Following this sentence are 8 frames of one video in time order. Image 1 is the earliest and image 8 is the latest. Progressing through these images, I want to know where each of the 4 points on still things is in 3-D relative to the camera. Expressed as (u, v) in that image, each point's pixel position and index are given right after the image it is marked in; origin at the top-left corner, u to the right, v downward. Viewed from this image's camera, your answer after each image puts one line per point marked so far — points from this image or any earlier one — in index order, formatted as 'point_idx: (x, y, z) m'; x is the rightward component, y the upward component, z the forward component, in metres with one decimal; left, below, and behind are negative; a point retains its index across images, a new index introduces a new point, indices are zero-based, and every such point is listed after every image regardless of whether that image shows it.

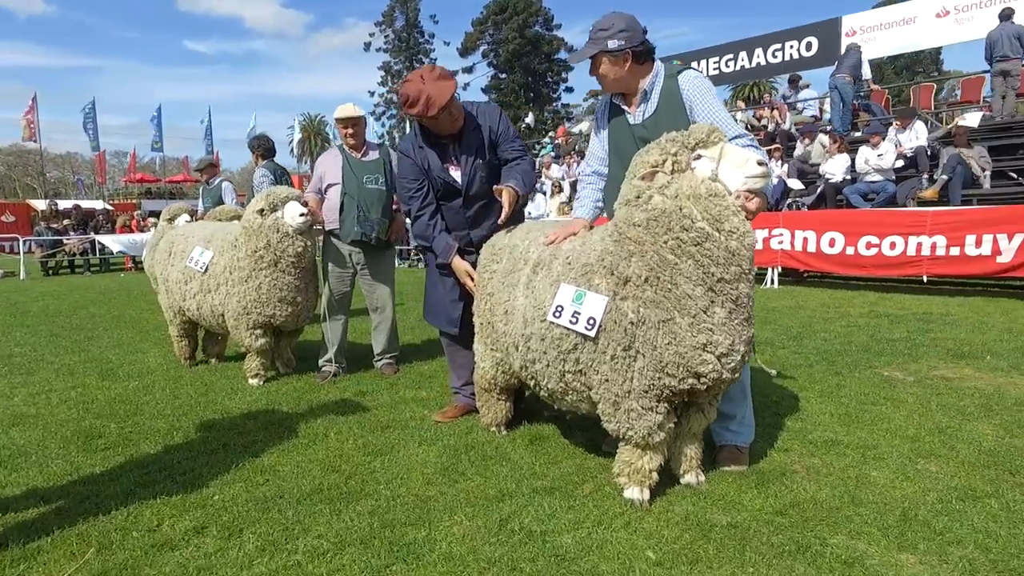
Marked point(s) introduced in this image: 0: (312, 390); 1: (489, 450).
0: (-1.8, -0.9, +6.0) m
1: (-0.1, -1.1, +4.4) m
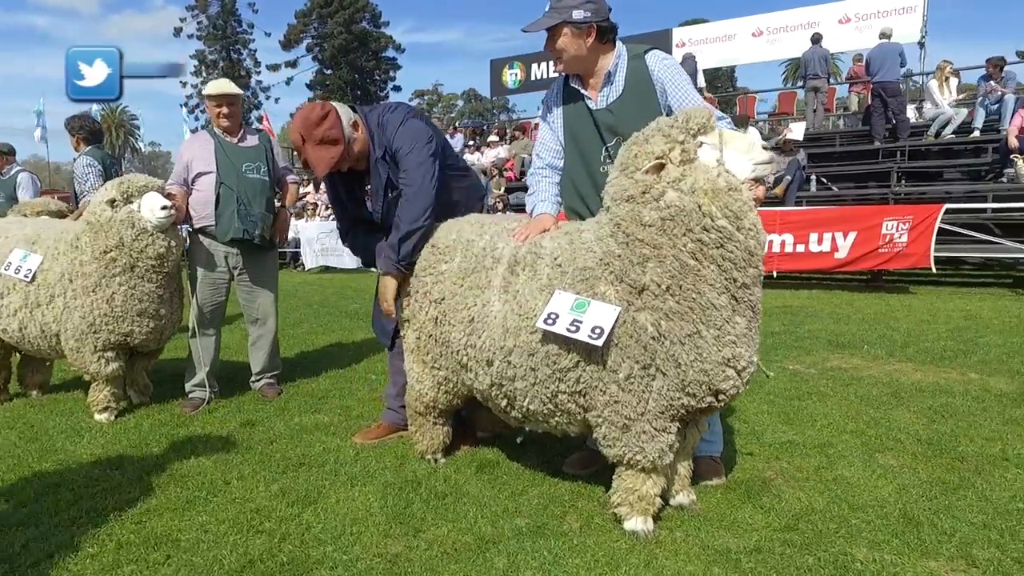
0: (-2.5, -1.0, +4.9) m
1: (-0.4, -1.1, +3.7) m
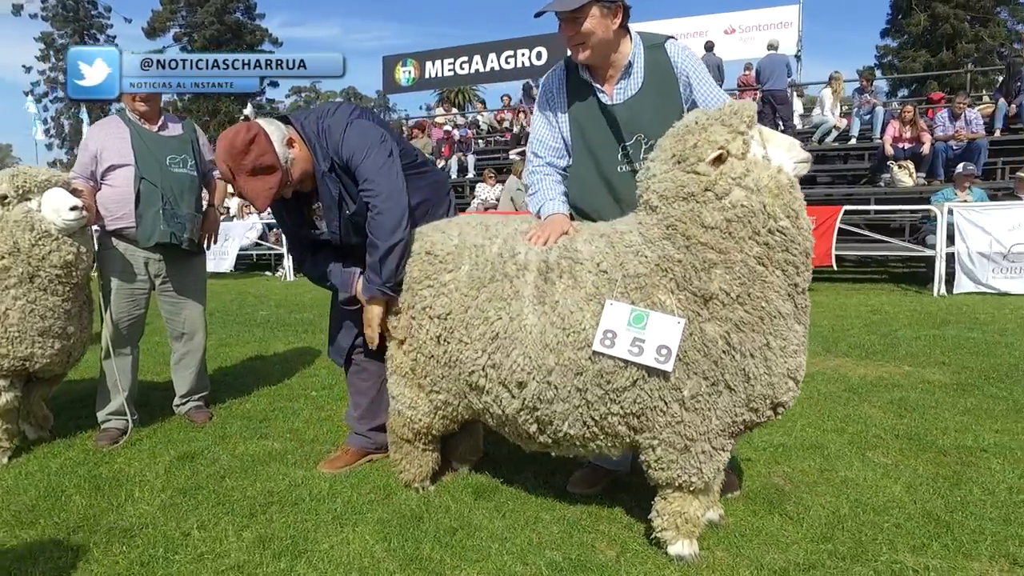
0: (-2.6, -1.1, +4.2) m
1: (-0.4, -1.1, +3.3) m
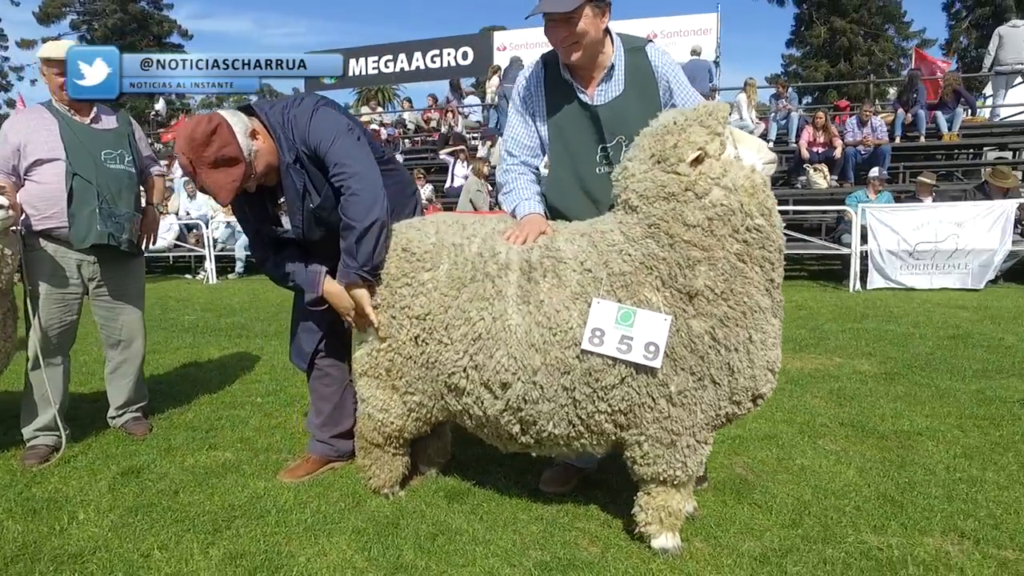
0: (-2.8, -1.1, +3.9) m
1: (-0.5, -1.1, +3.3) m
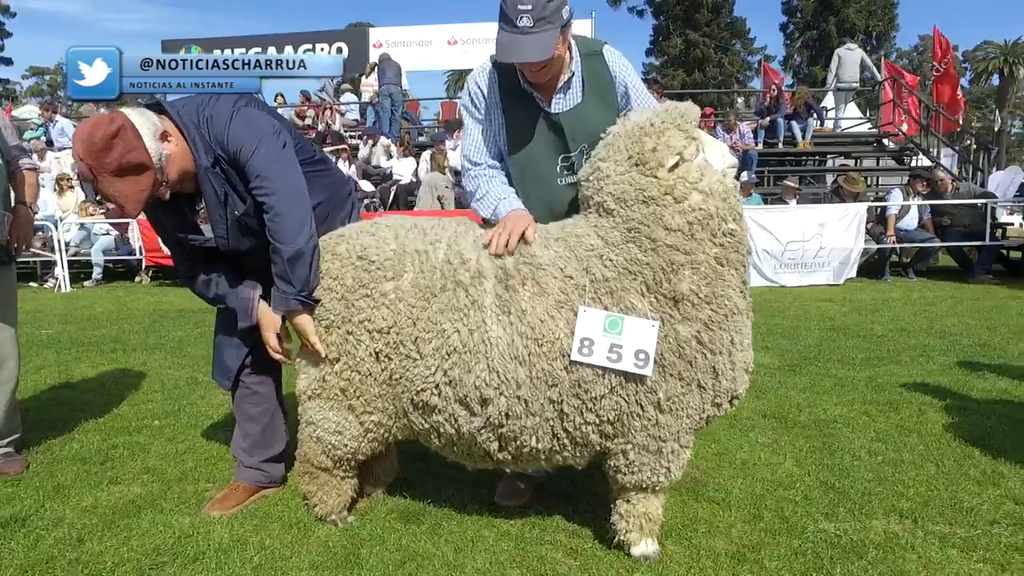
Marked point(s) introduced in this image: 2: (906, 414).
0: (-3.0, -1.2, +3.2) m
1: (-0.6, -1.2, +3.0) m
2: (+2.8, -0.9, +4.7) m
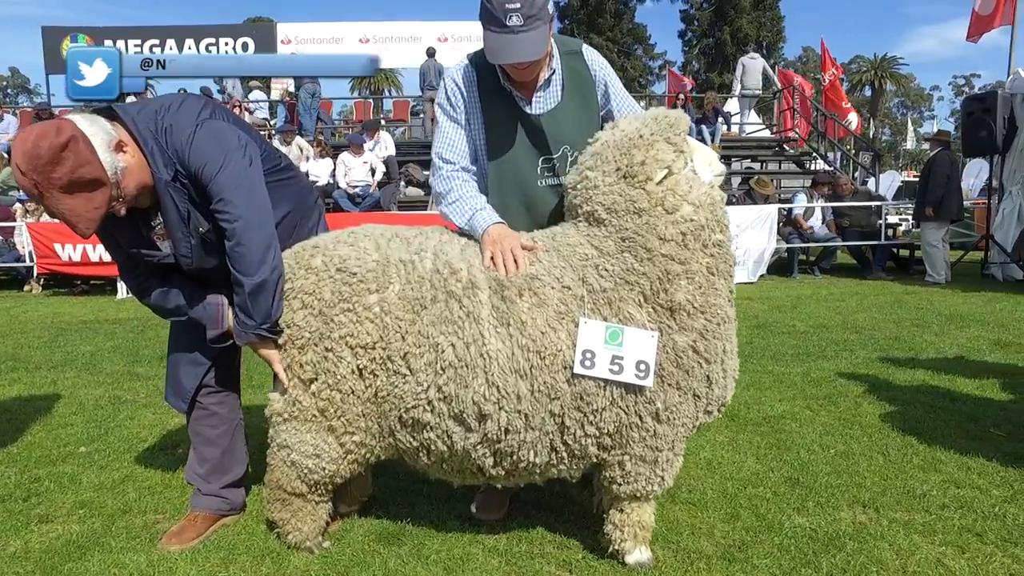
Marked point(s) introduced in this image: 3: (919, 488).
0: (-3.0, -1.3, +2.7) m
1: (-0.6, -1.2, +2.9) m
2: (+2.5, -0.9, +5.0) m
3: (+2.2, -1.1, +3.5) m
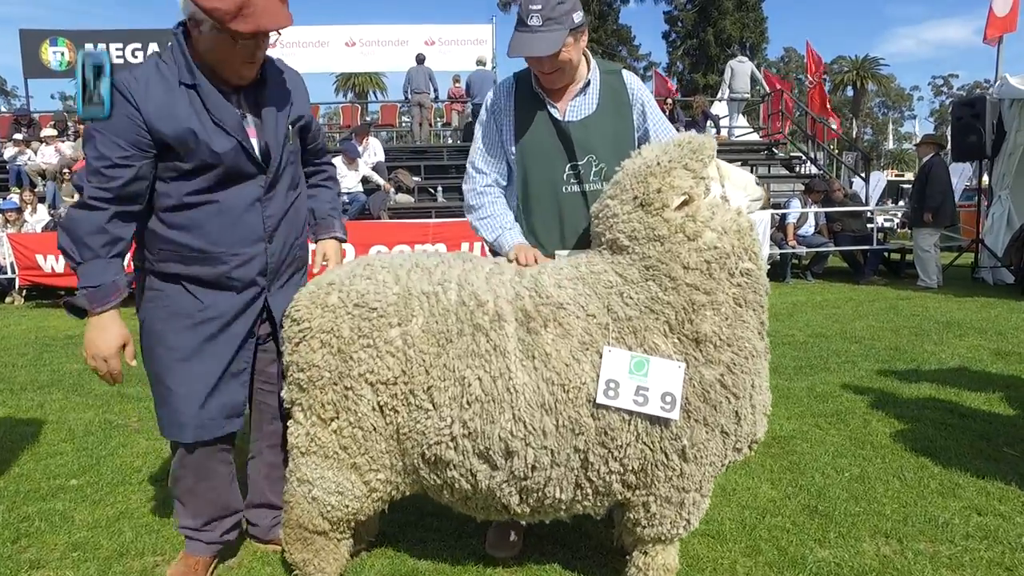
0: (-2.9, -1.5, +2.5) m
1: (-0.6, -1.4, +2.7) m
2: (+2.6, -1.0, +4.9) m
3: (+2.3, -1.2, +3.5) m
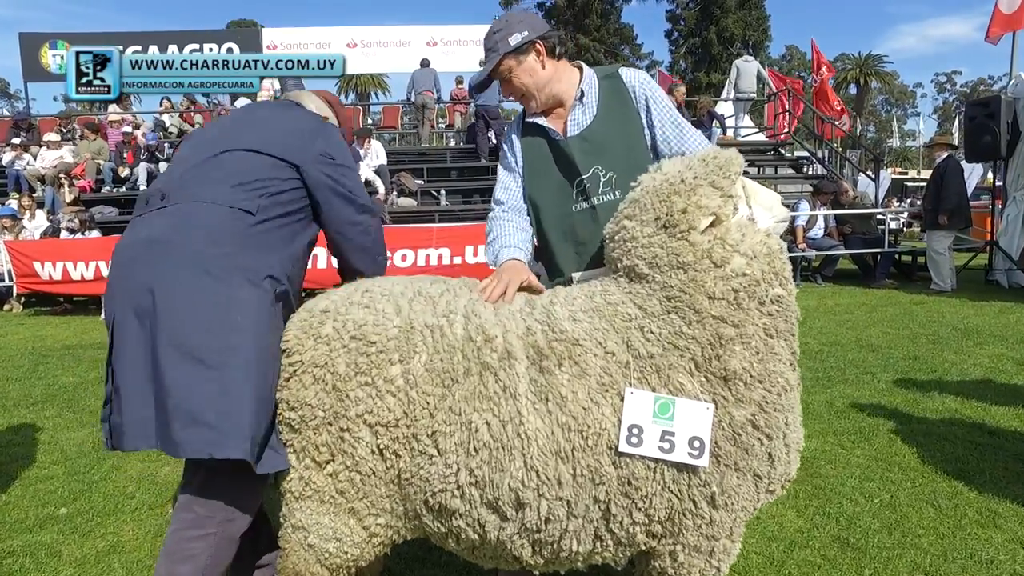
0: (-2.9, -1.6, +2.3) m
1: (-0.5, -1.5, +2.5) m
2: (+2.6, -1.1, +4.7) m
3: (+2.3, -1.3, +3.2) m
